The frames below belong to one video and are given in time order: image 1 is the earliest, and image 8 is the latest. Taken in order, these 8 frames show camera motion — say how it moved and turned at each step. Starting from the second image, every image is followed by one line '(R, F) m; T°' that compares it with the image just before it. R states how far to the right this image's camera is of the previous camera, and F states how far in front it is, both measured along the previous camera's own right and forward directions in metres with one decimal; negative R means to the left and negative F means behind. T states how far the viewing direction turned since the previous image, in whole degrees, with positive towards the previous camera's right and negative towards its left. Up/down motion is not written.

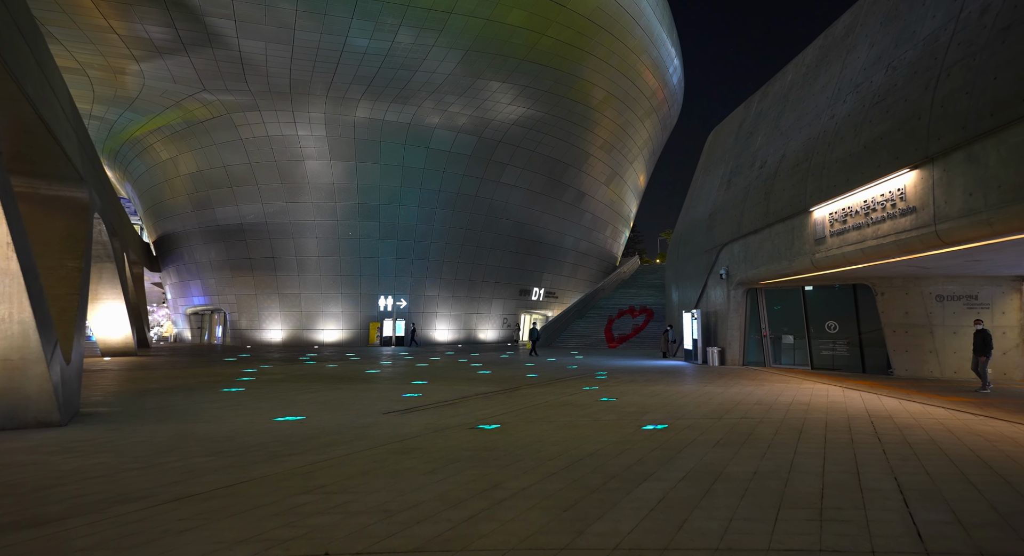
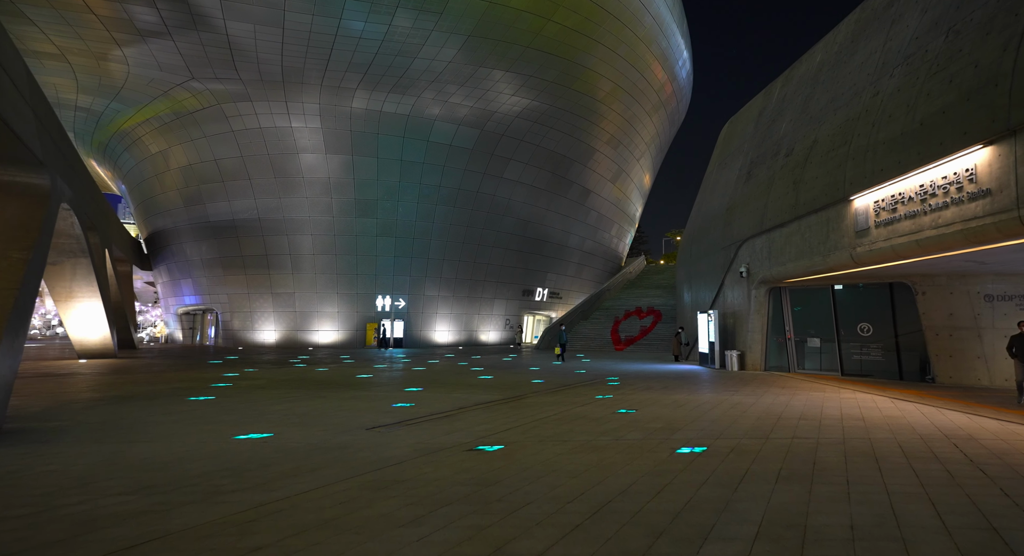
(-0.1, +1.2) m; 0°
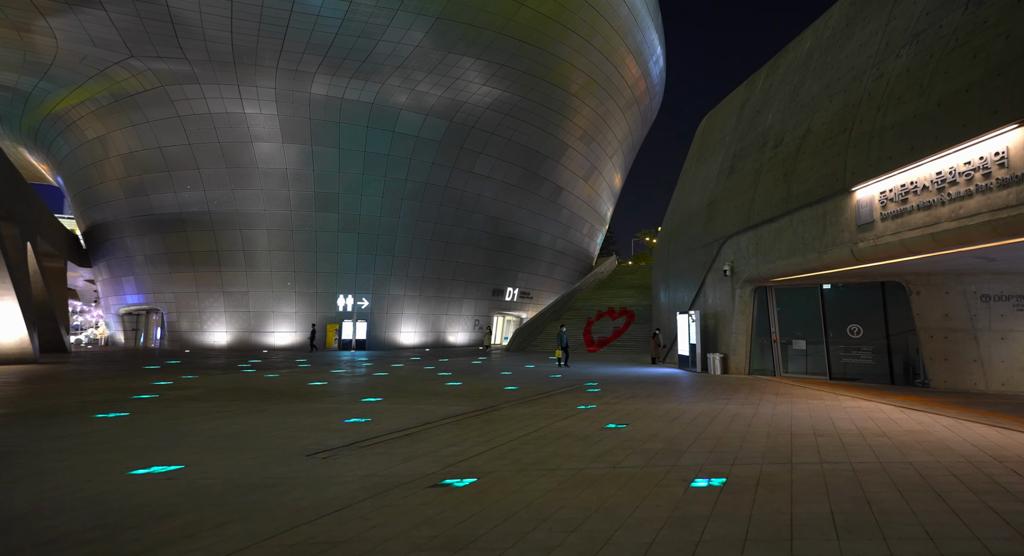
(-0.1, +1.2) m; +4°
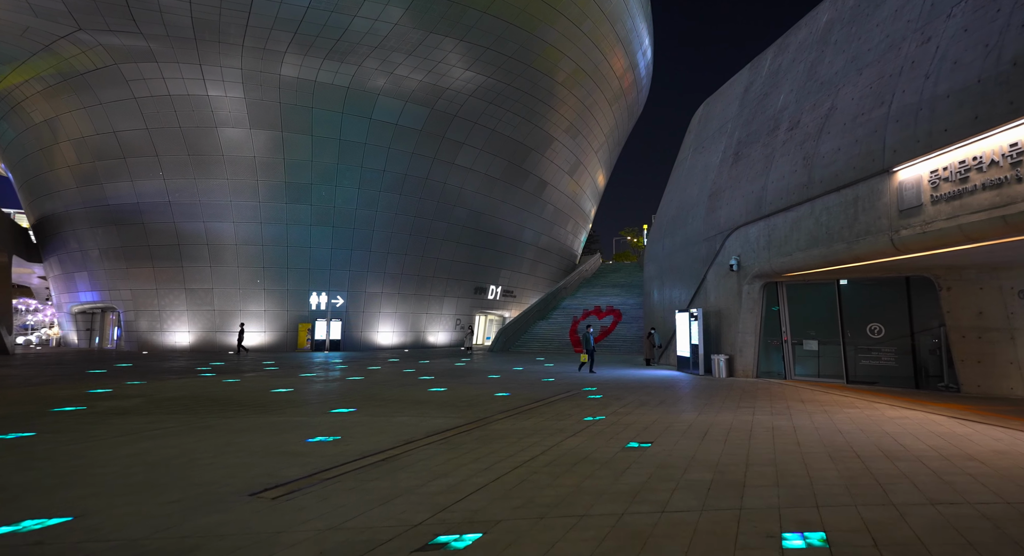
(-0.3, +1.4) m; +3°
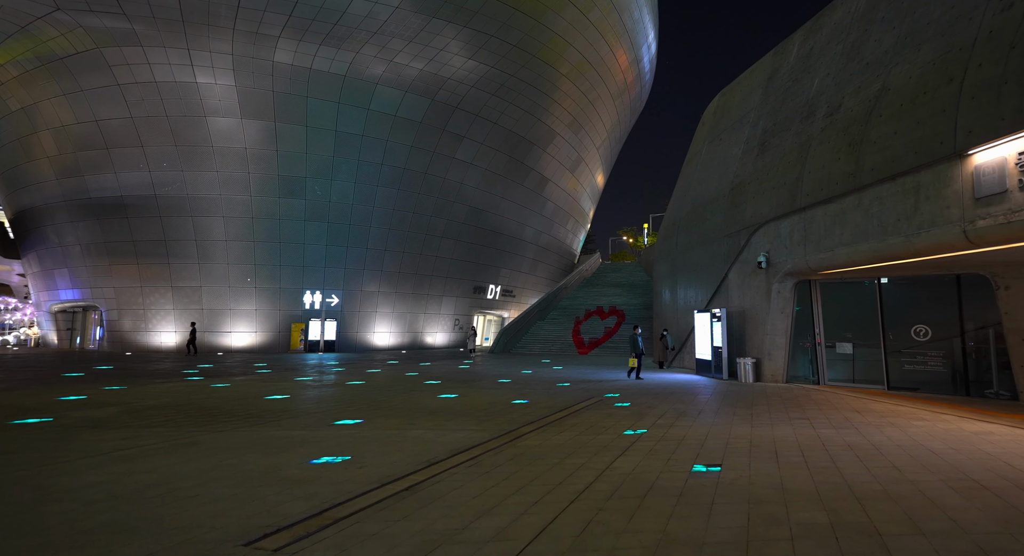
(-0.6, +1.0) m; +1°
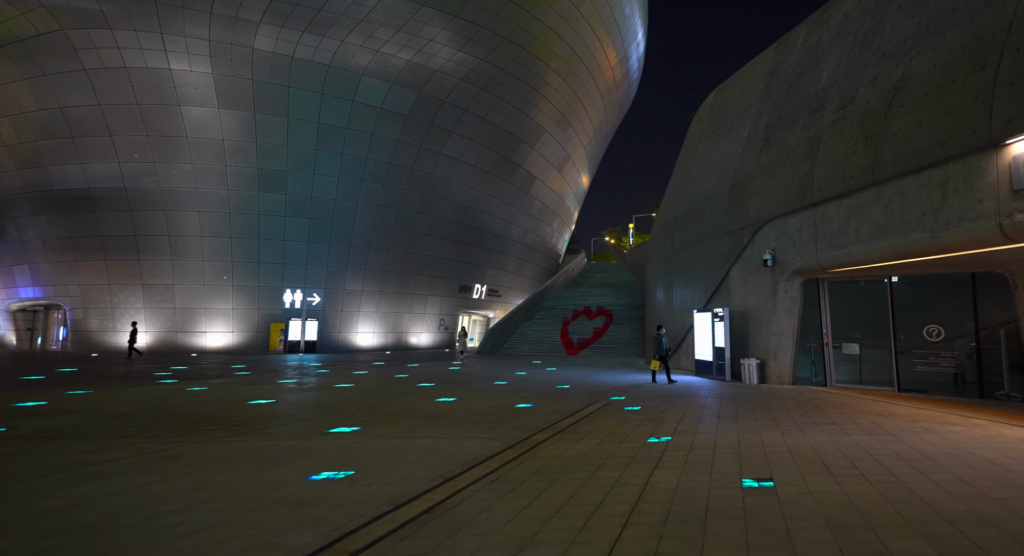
(-0.5, +0.6) m; +2°
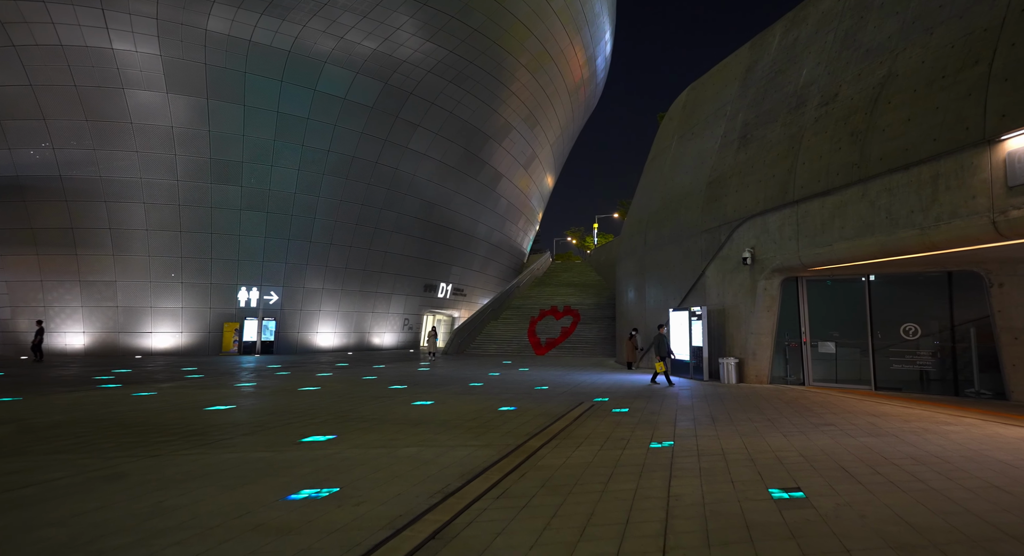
(-0.5, +0.5) m; +4°
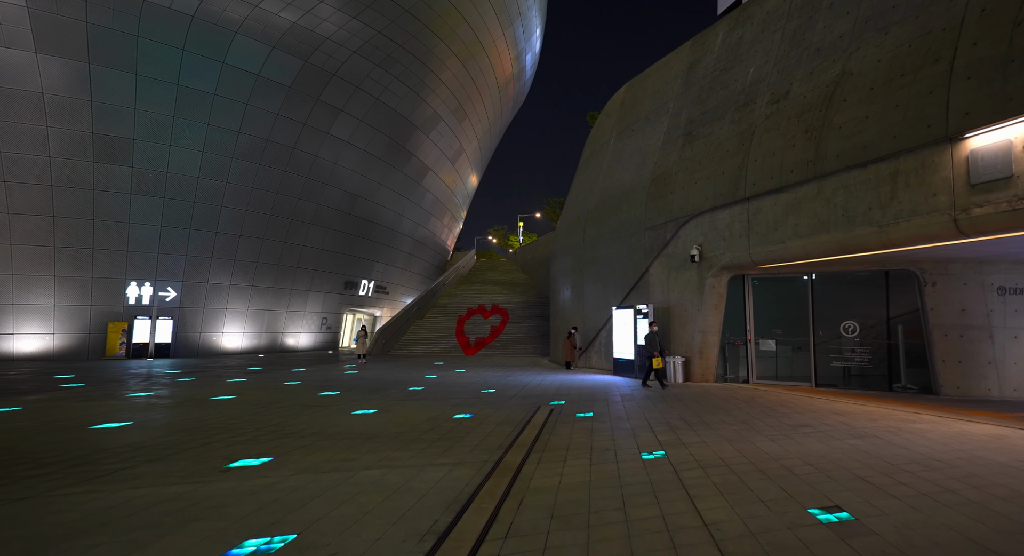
(-0.8, +0.9) m; +9°
